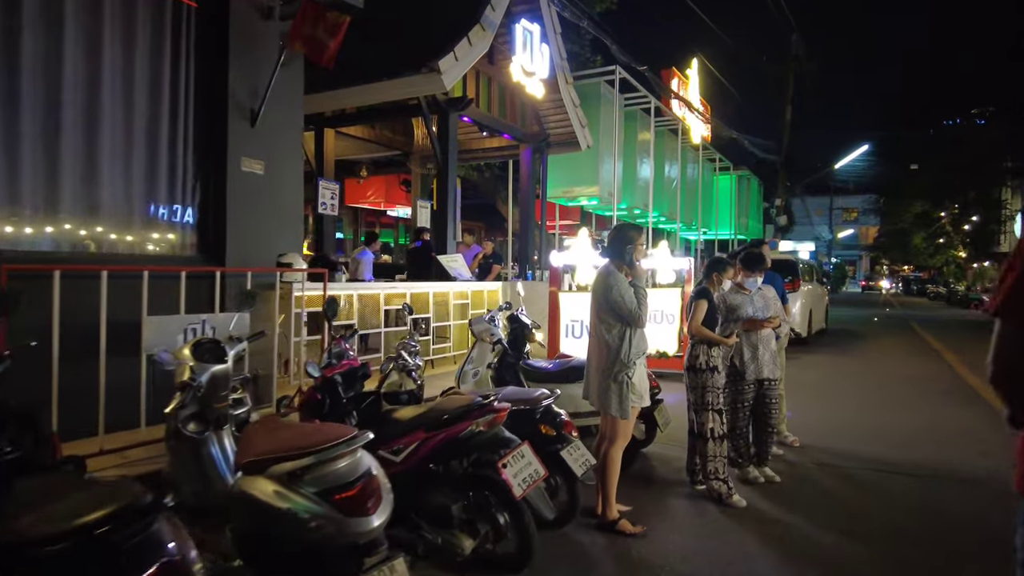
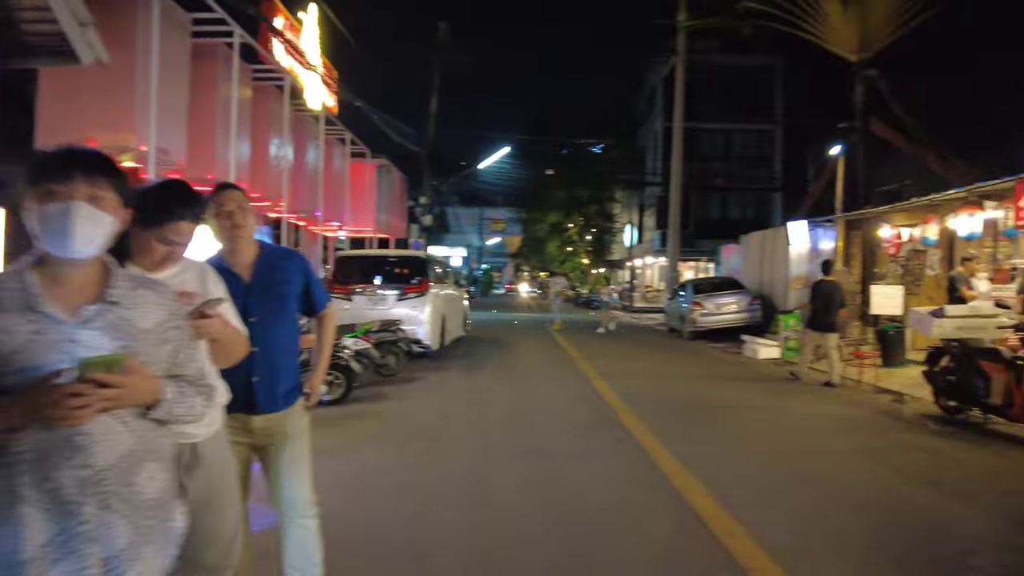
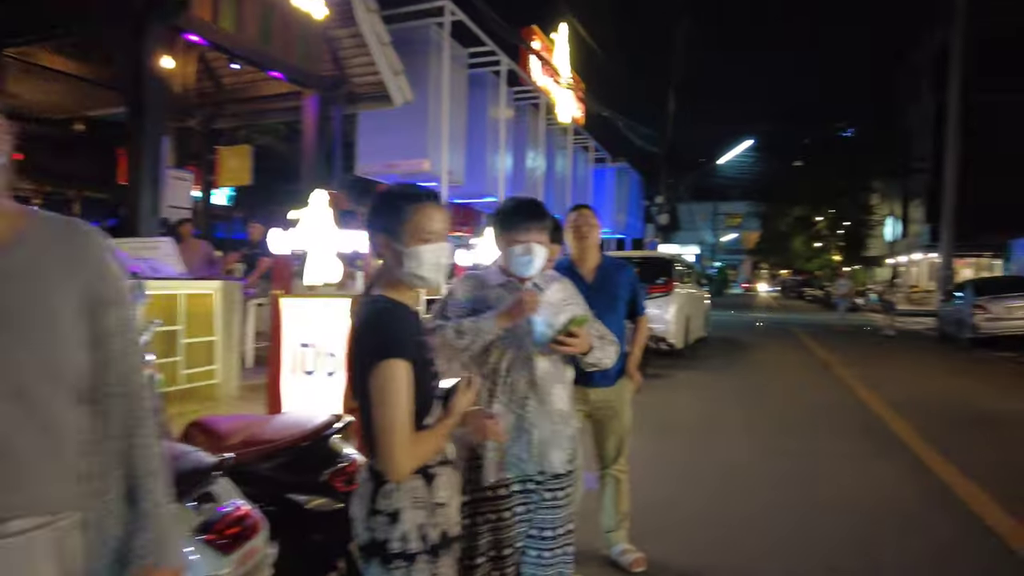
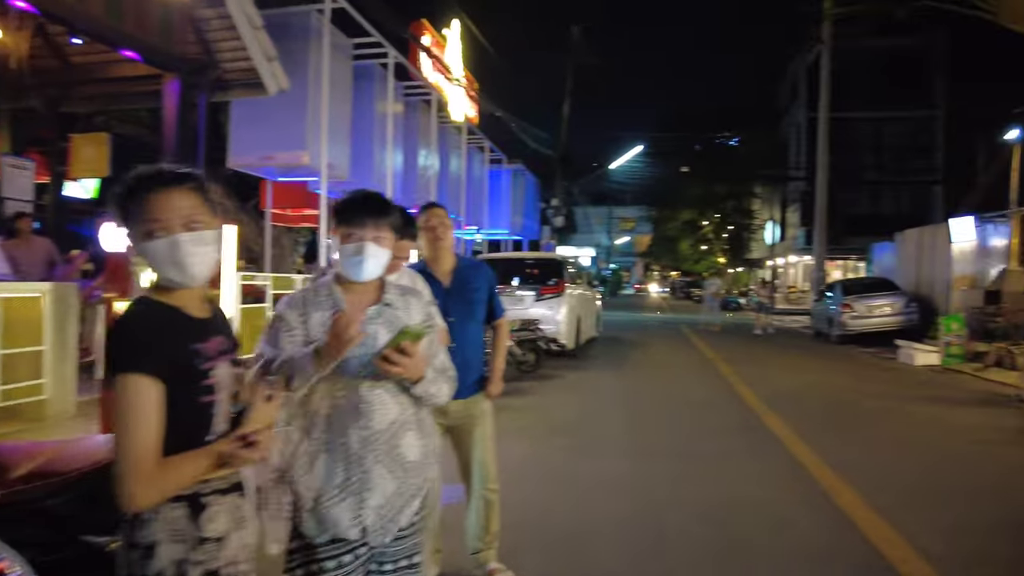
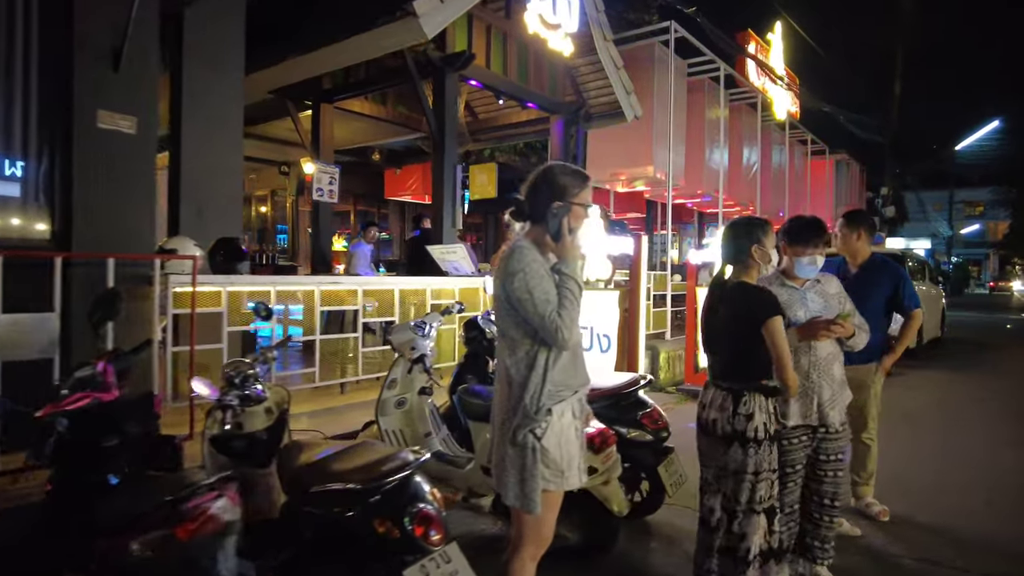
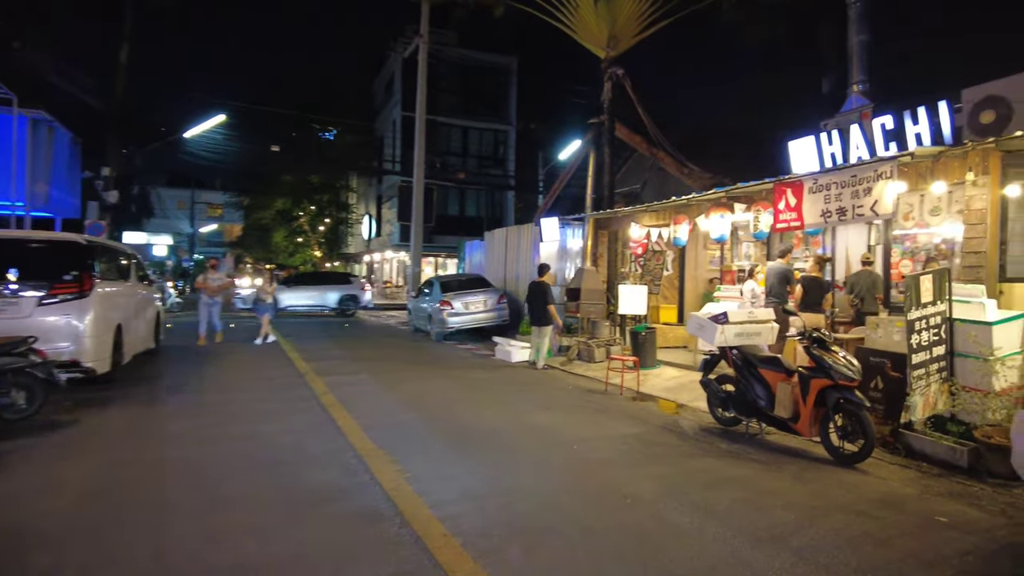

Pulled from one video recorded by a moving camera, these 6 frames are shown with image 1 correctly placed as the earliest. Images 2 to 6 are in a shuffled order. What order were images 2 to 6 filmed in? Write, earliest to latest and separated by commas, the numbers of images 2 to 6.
5, 3, 4, 2, 6
